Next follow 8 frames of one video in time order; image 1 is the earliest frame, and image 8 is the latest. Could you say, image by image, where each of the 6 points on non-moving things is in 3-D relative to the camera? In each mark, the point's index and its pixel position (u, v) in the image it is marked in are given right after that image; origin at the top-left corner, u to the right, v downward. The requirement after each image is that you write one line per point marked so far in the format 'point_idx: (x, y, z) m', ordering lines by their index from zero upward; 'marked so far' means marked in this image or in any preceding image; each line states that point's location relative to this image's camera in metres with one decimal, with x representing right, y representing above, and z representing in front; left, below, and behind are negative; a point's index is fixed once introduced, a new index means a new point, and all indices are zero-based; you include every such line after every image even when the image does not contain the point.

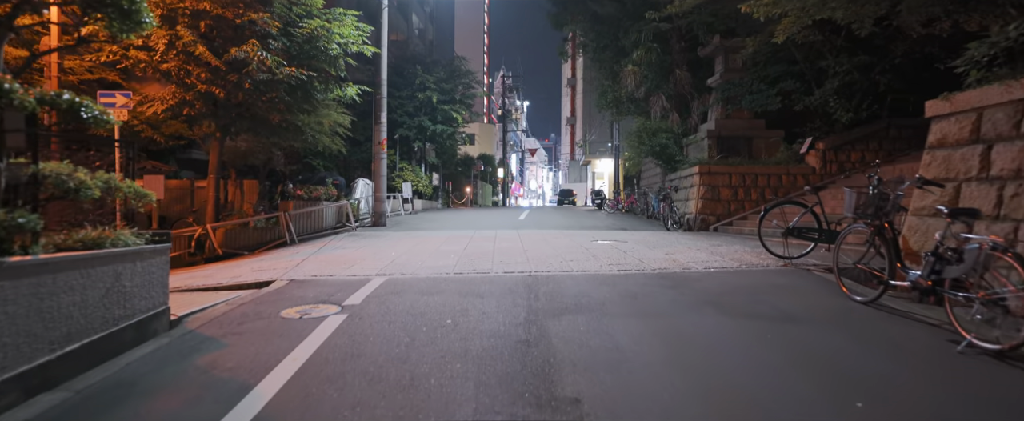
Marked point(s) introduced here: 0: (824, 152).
0: (+8.8, +1.6, +13.9) m
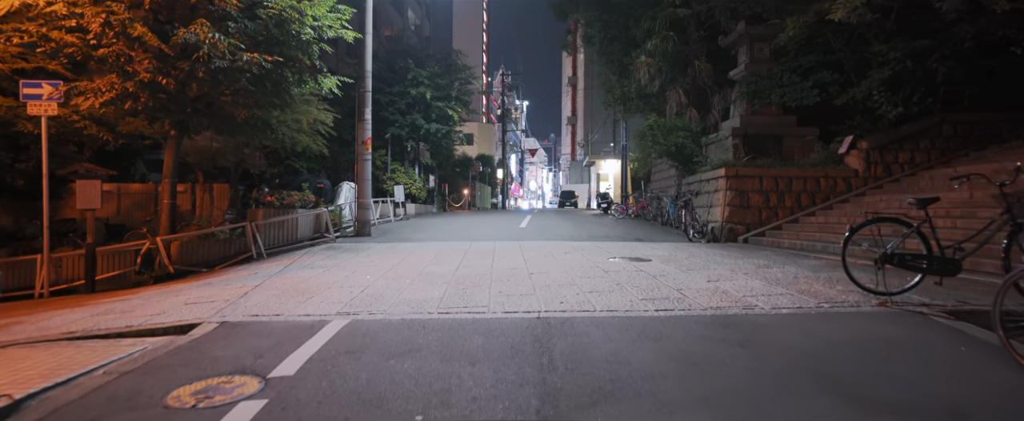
0: (+8.8, +1.4, +12.2) m
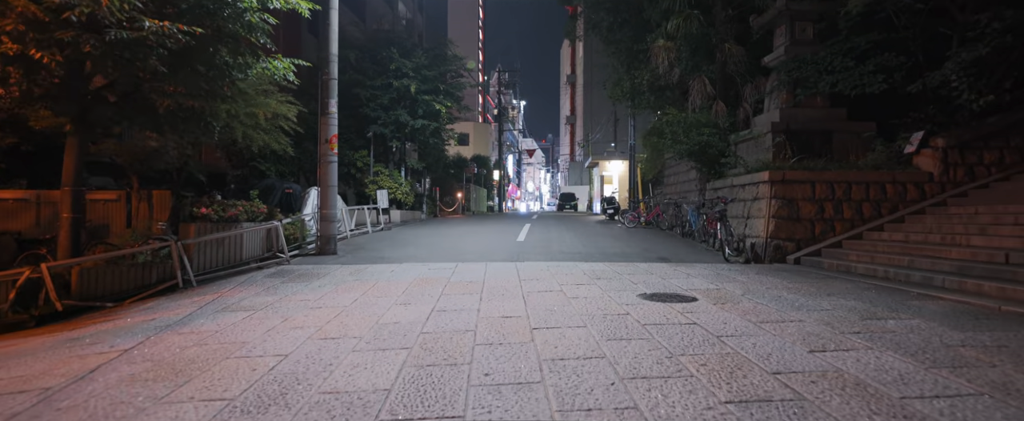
0: (+8.7, +1.2, +9.9) m
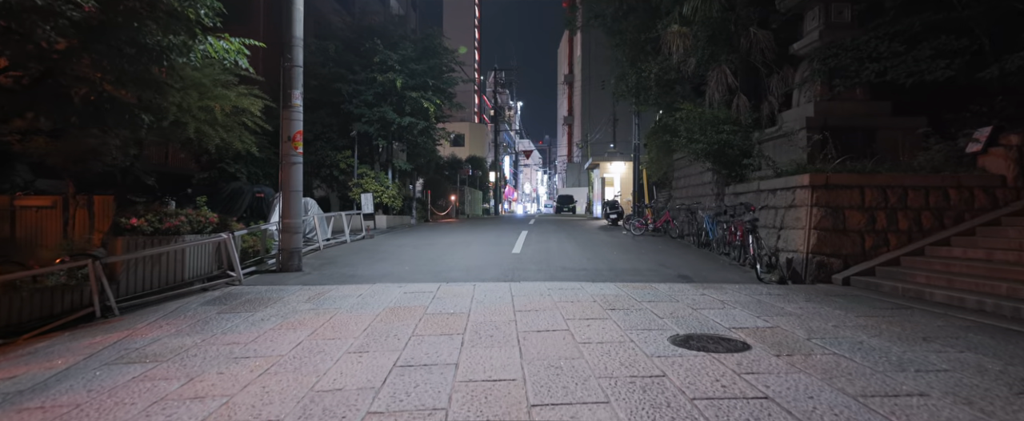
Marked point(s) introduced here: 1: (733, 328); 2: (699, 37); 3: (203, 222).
0: (+8.6, +1.0, +8.4) m
1: (+2.5, -1.3, +5.5) m
2: (+4.8, +4.4, +12.6) m
3: (-5.6, -0.2, +8.8) m
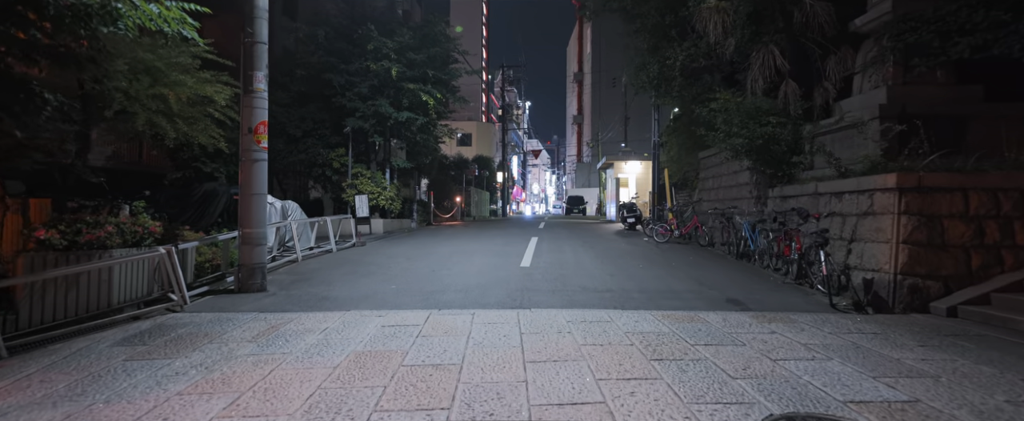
0: (+8.7, +0.9, +6.4) m
1: (+2.5, -1.4, +3.6) m
2: (+5.0, +4.3, +10.8) m
3: (-5.5, -0.3, +7.1) m
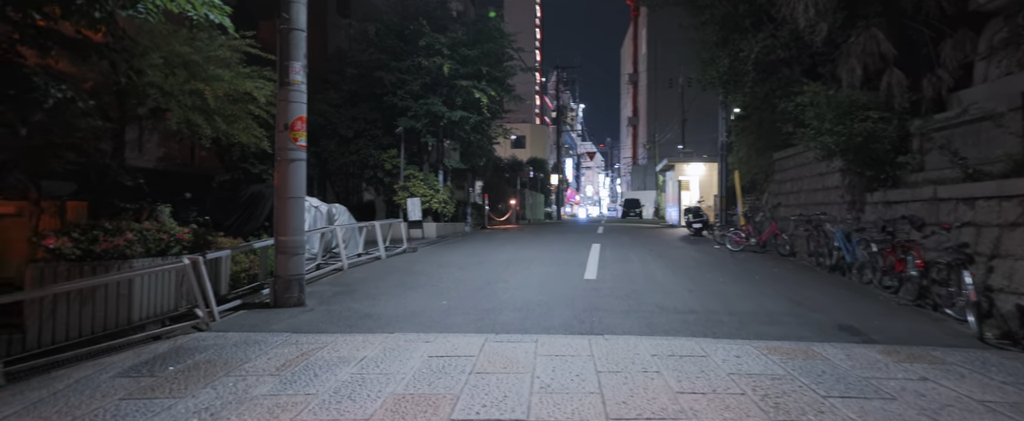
0: (+9.4, +0.8, +4.3) m
1: (+3.0, -1.5, +2.2) m
2: (+6.2, +4.2, +9.0) m
3: (-4.6, -0.4, +6.5) m
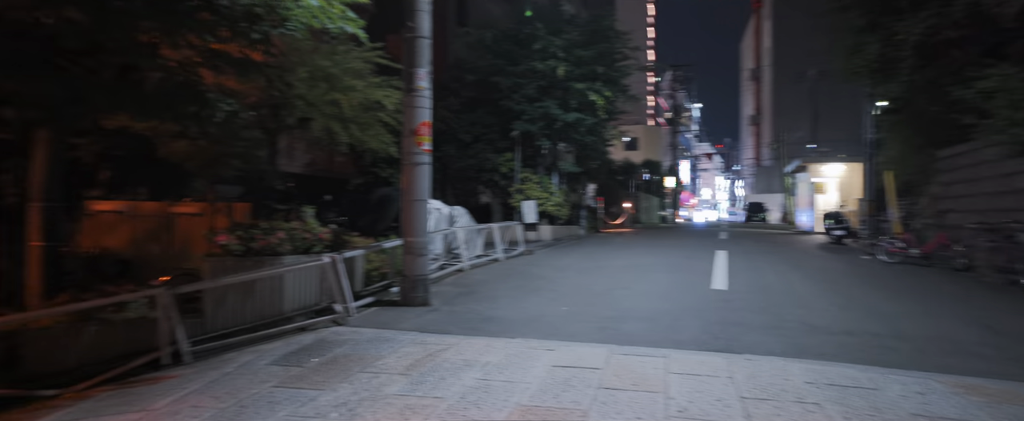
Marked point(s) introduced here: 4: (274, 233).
0: (+10.3, +0.7, +1.9) m
1: (+3.5, -1.5, +1.2) m
2: (+8.2, +4.1, +7.2) m
3: (-2.9, -0.4, +7.1) m
4: (-3.3, -0.3, +6.8) m
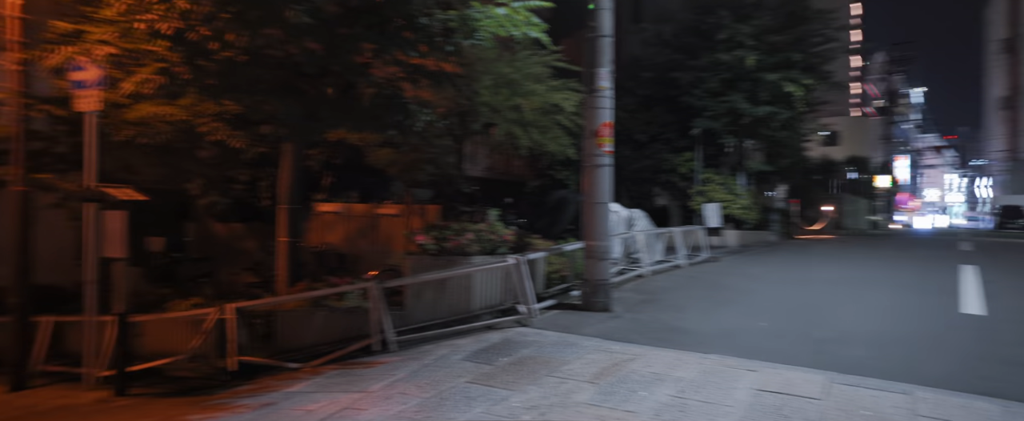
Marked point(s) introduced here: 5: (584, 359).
0: (+10.5, +0.7, -1.8) m
1: (+3.9, -1.5, -0.3) m
2: (+10.3, +4.0, +3.9) m
3: (-0.3, -0.4, +7.3) m
4: (-0.7, -0.3, +7.2) m
5: (+0.7, -1.5, +5.1) m
